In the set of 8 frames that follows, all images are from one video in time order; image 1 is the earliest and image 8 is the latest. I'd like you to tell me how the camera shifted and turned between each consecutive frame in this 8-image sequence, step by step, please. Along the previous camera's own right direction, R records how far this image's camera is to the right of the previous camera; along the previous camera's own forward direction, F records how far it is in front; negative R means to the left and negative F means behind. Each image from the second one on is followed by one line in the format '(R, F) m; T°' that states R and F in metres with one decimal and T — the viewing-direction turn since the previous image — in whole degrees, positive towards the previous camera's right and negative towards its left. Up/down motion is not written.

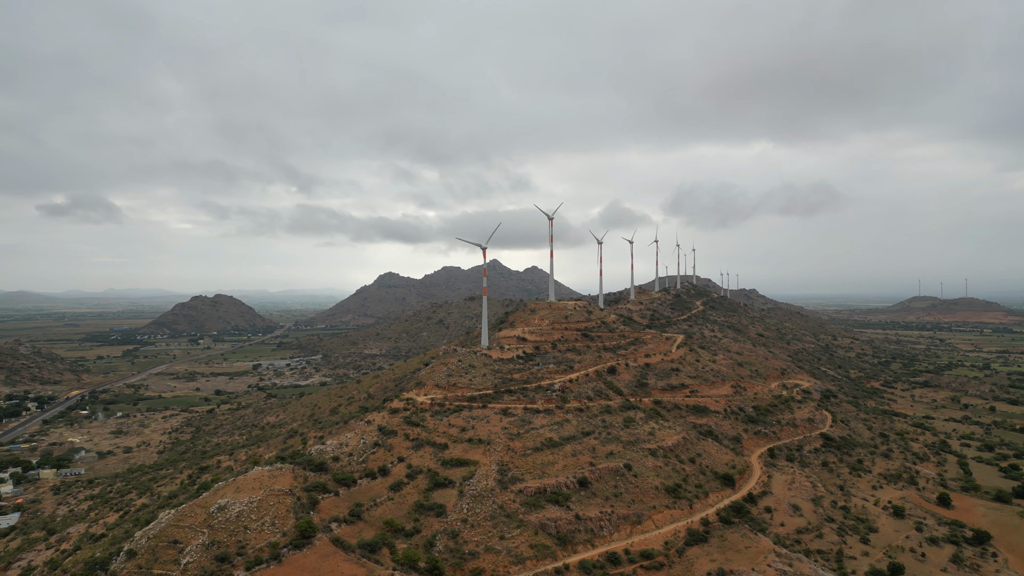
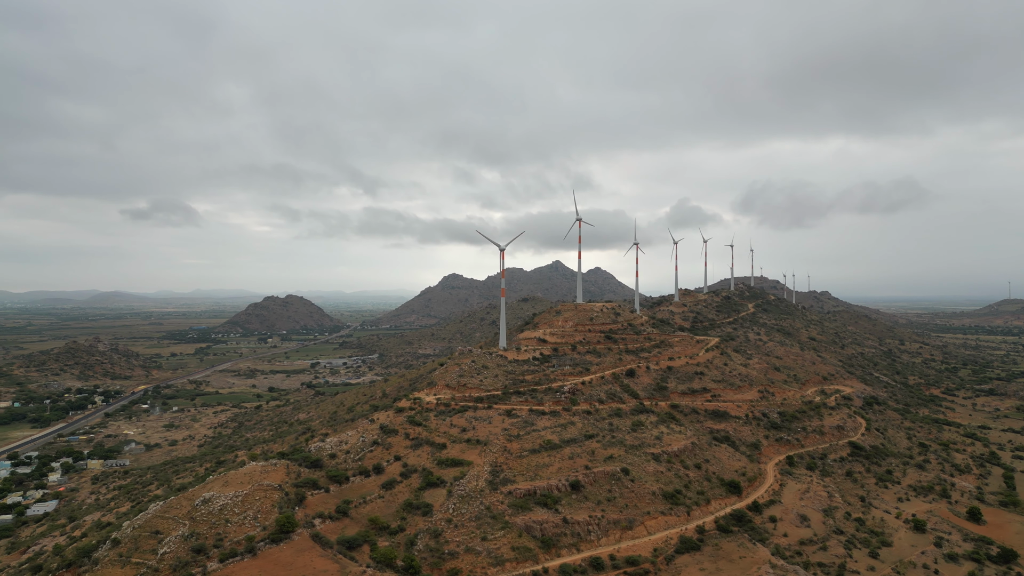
(+4.1, +0.5) m; -5°
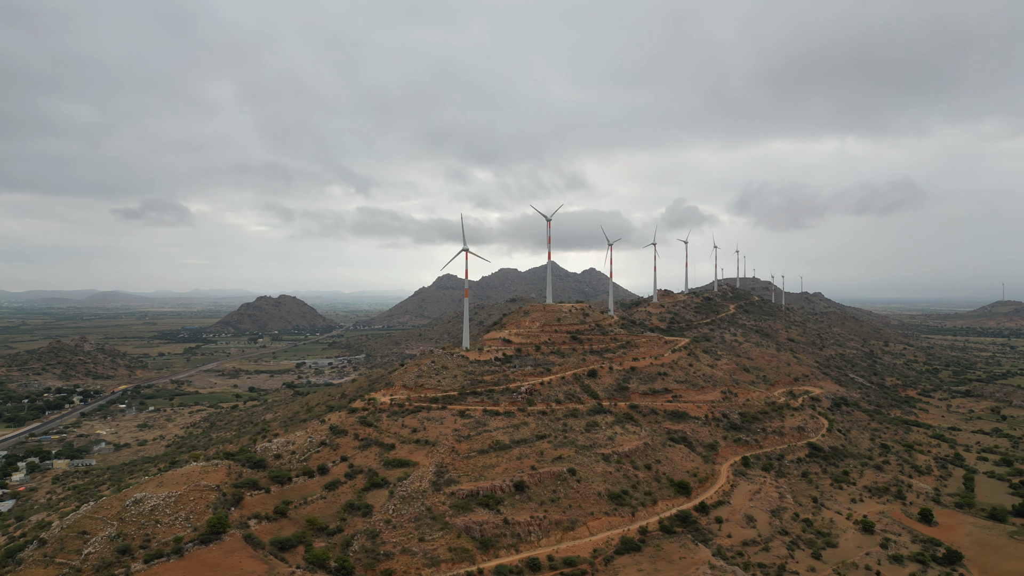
(+3.9, 0.0) m; +1°
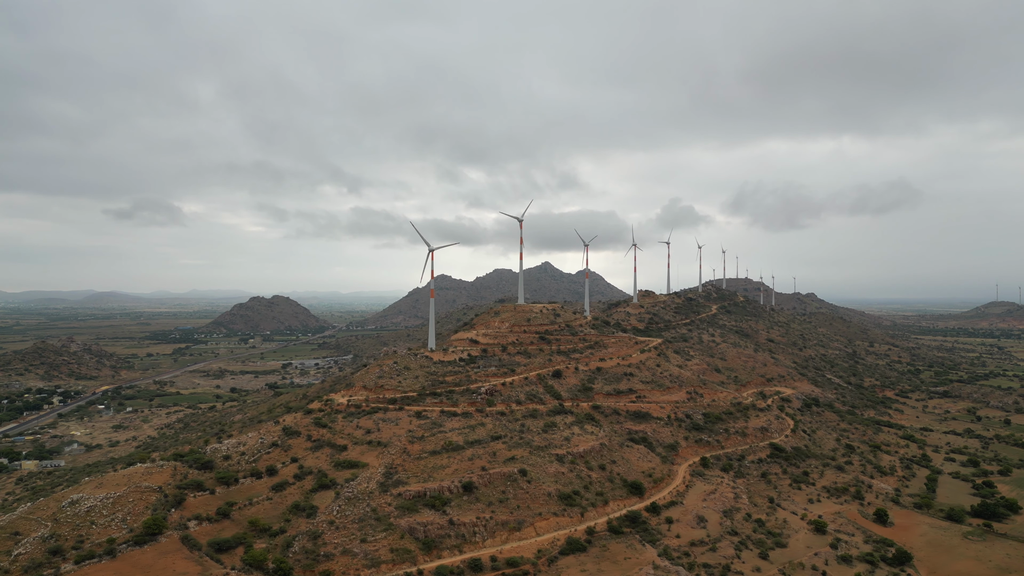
(+3.7, -0.1) m; +1°
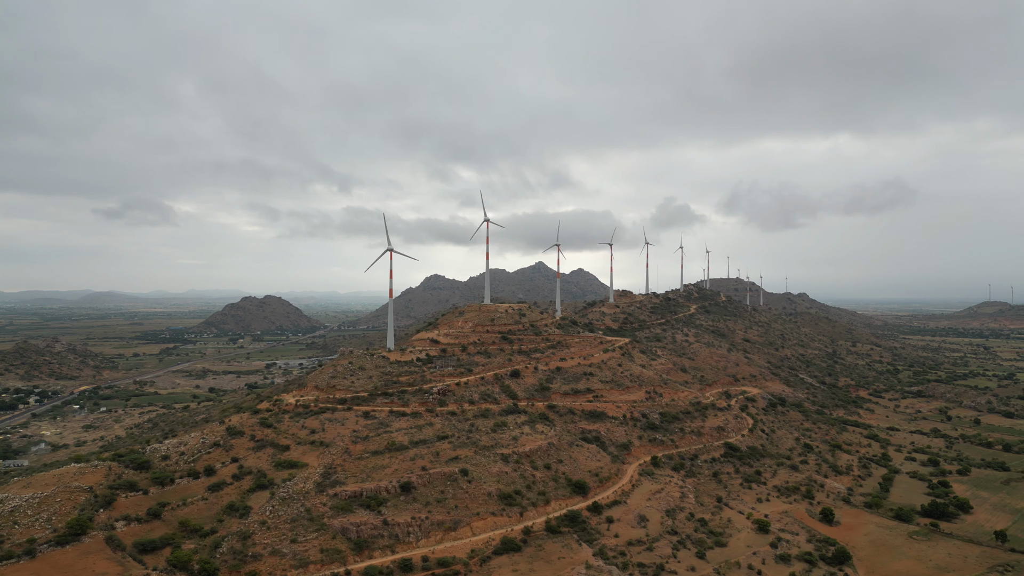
(+4.4, -0.2) m; +1°
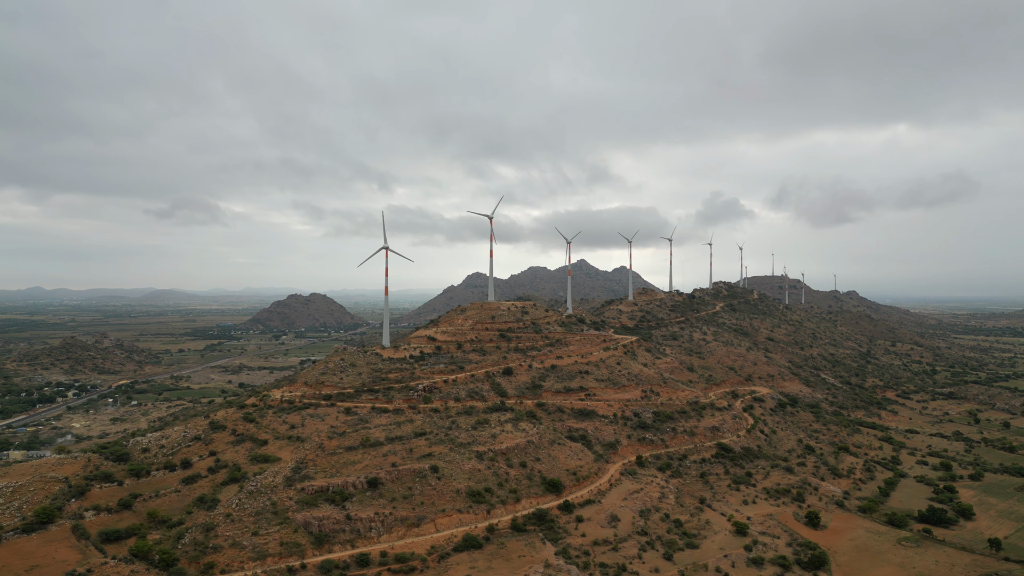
(+4.8, +0.7) m; -3°
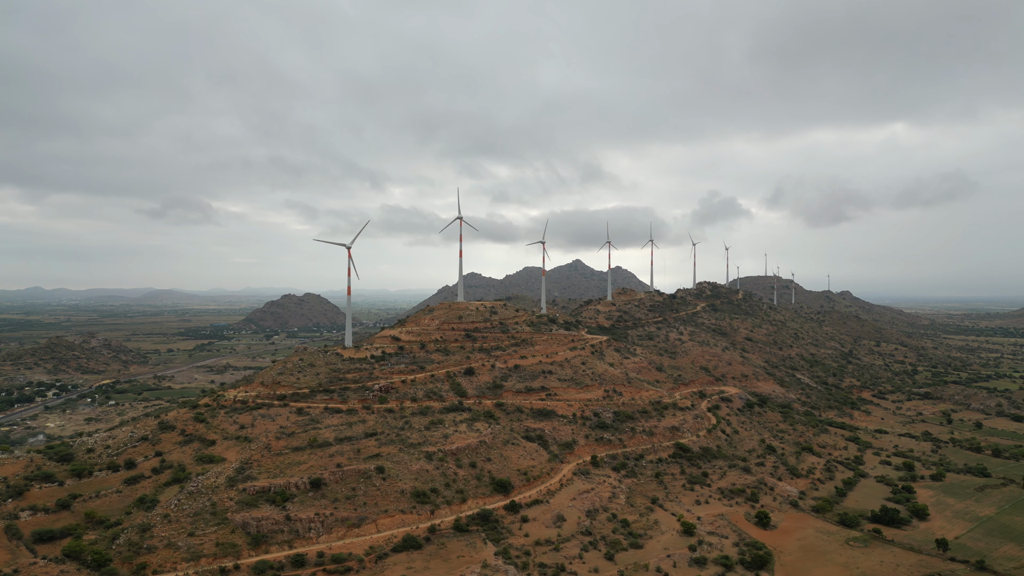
(+4.2, -0.2) m; +1°
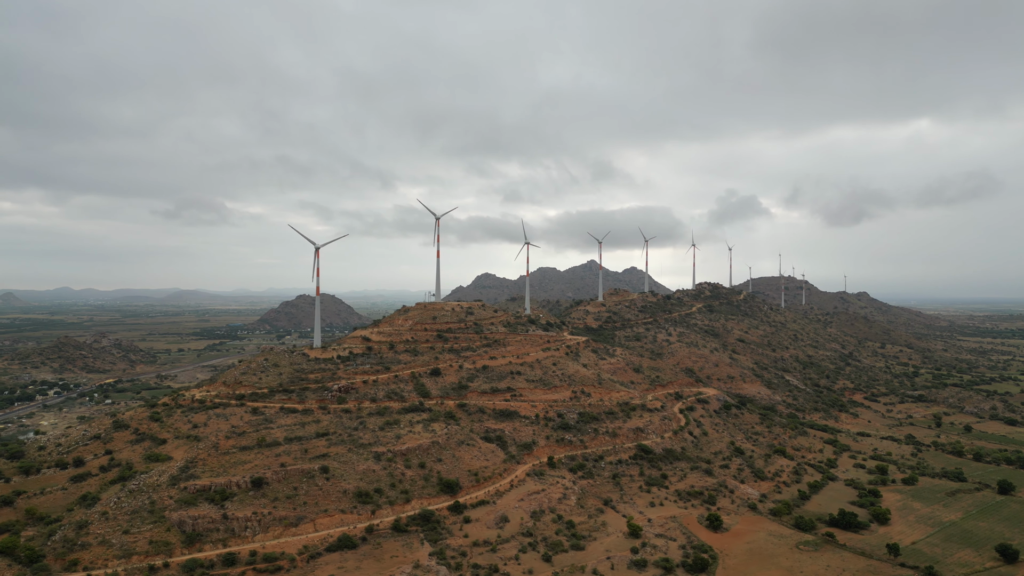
(+5.5, +0.1) m; -1°
